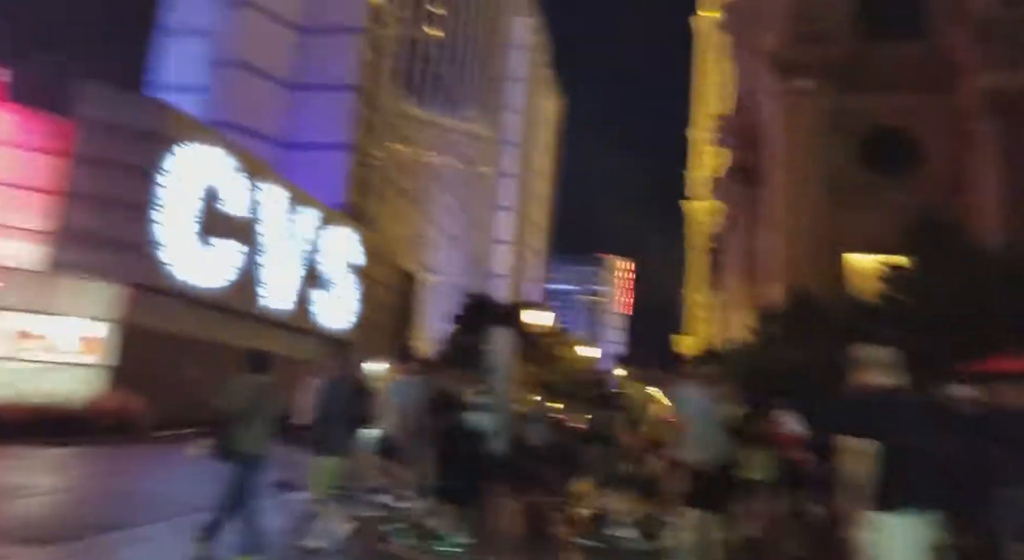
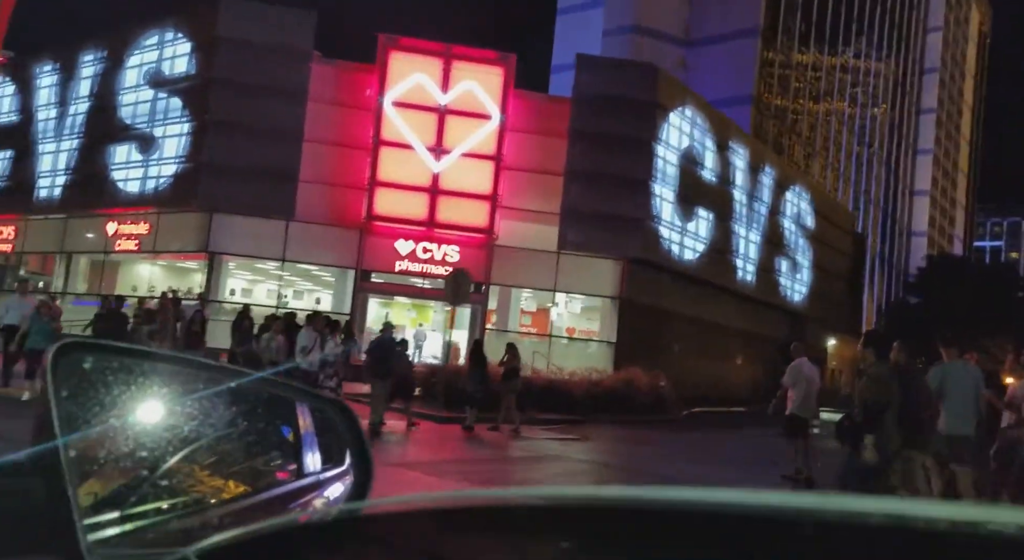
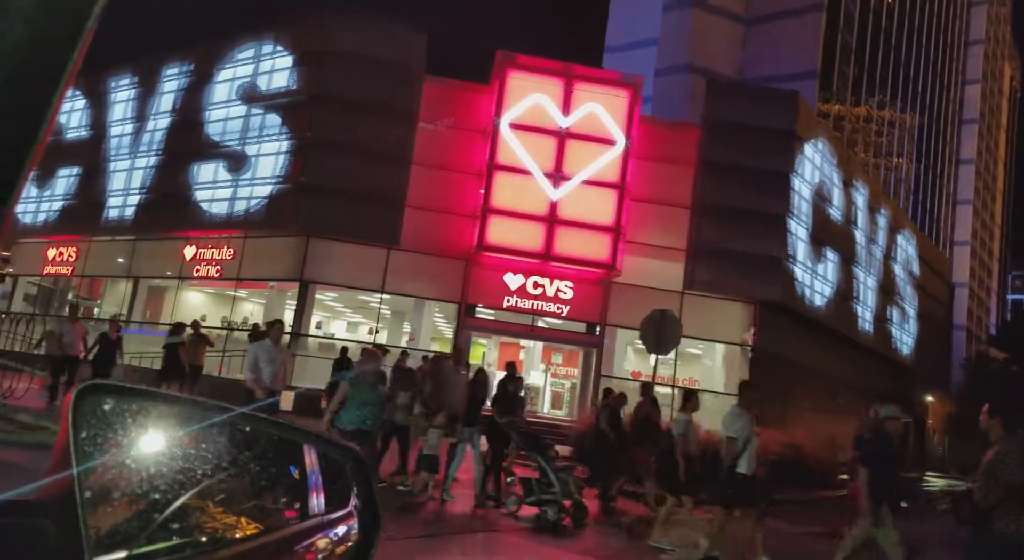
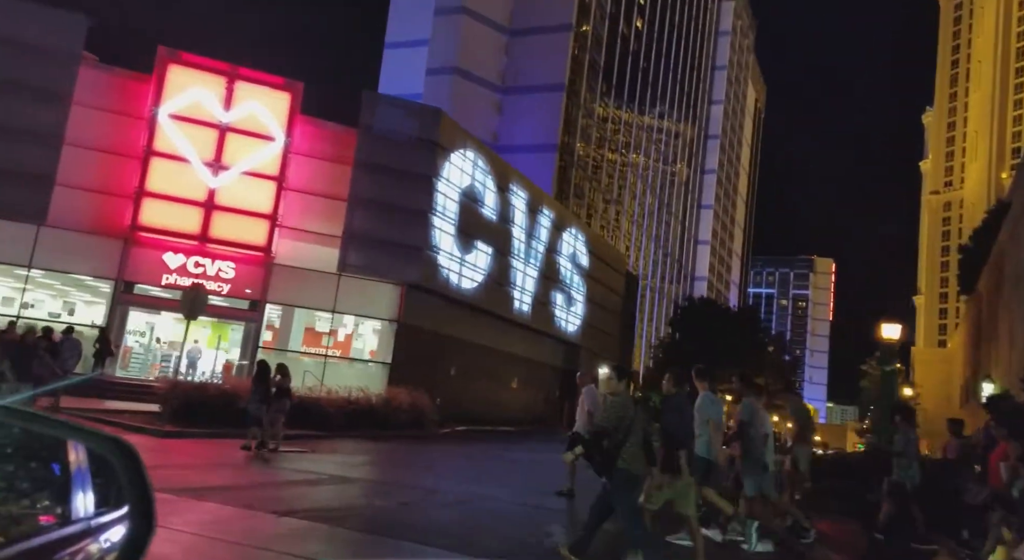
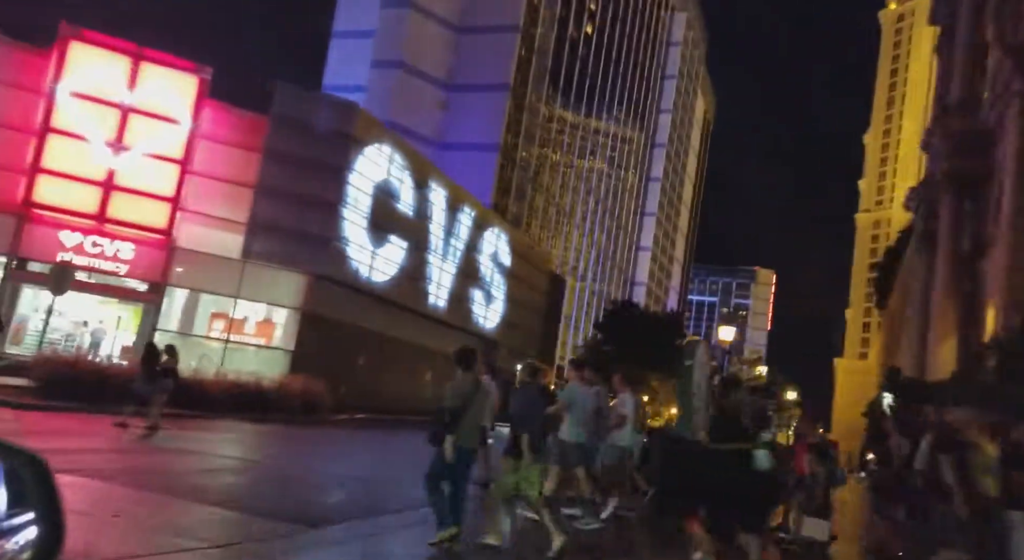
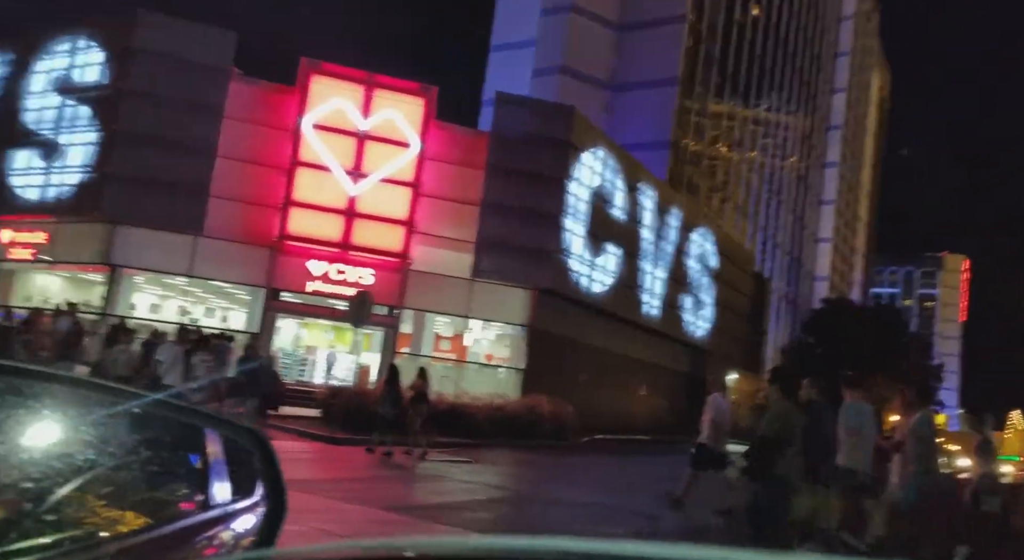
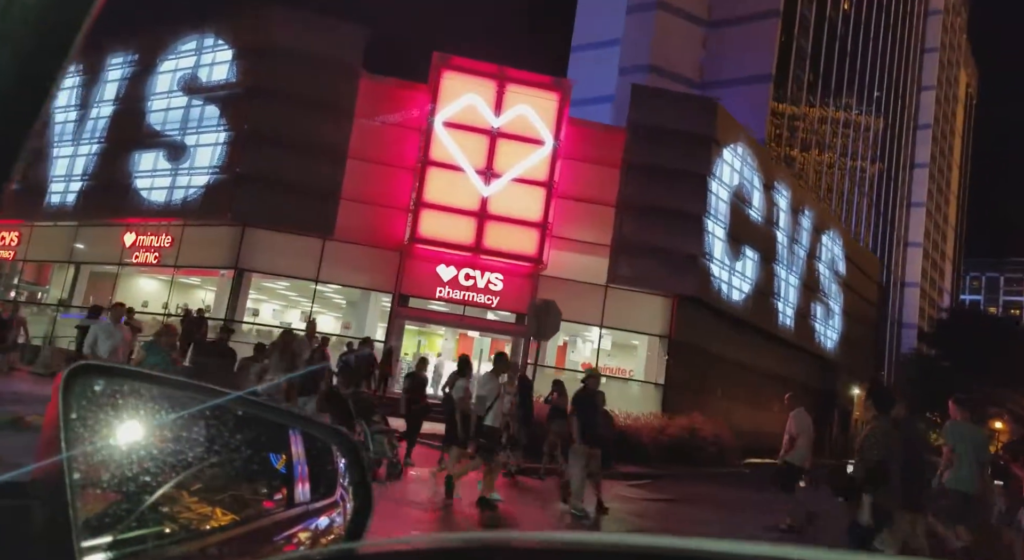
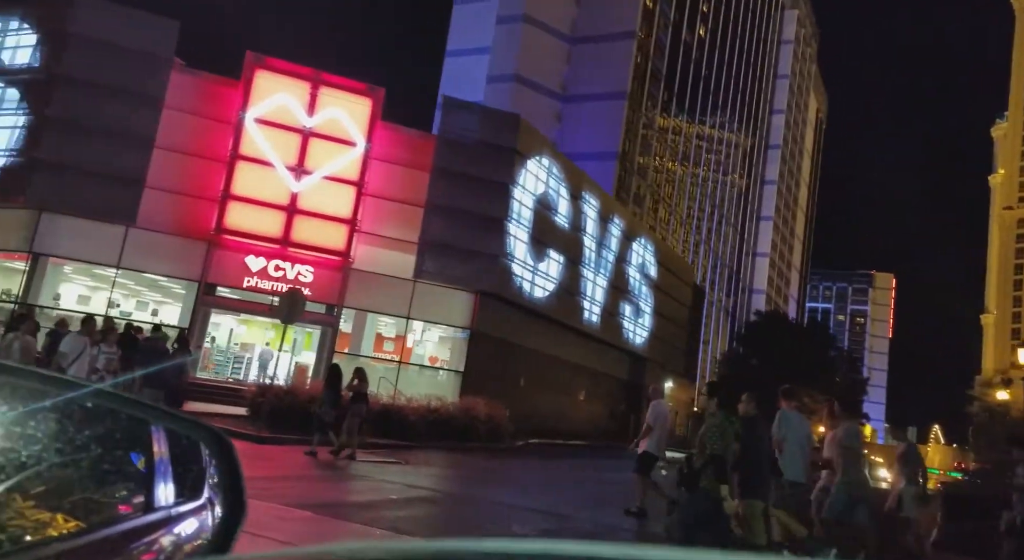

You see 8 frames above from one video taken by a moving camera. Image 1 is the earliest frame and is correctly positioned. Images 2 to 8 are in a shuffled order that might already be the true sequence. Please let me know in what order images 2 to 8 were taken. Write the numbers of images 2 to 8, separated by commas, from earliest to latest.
5, 4, 8, 6, 2, 7, 3
